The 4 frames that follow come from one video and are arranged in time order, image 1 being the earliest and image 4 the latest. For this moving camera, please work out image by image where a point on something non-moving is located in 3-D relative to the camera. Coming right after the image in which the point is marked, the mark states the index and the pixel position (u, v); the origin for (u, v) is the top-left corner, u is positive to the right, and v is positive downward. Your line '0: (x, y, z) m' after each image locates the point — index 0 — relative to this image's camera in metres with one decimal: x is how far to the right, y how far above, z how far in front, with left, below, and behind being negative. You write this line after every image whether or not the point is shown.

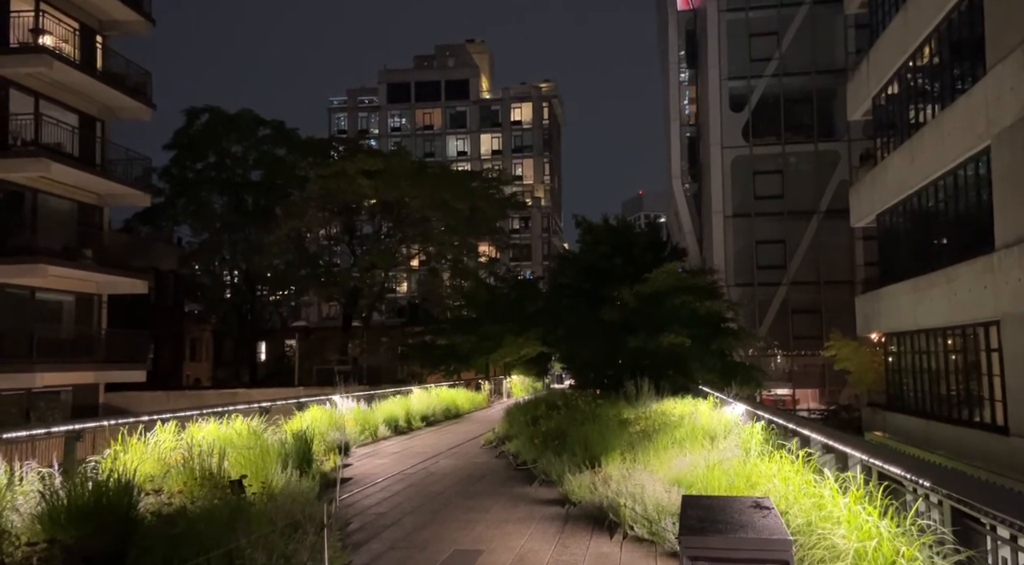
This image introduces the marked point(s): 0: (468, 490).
0: (-0.5, -2.2, +9.3) m
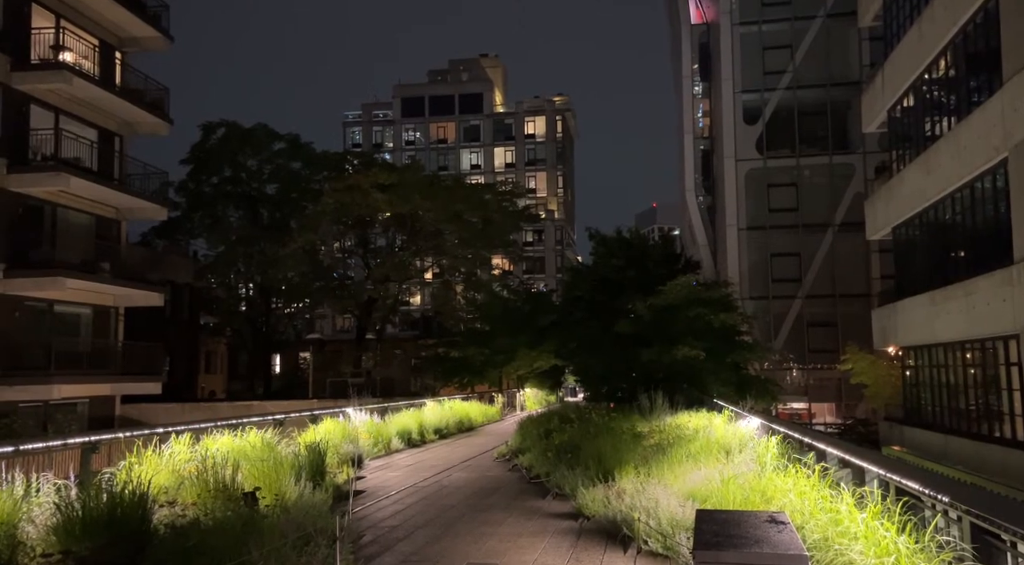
0: (-0.3, -2.3, +9.2) m
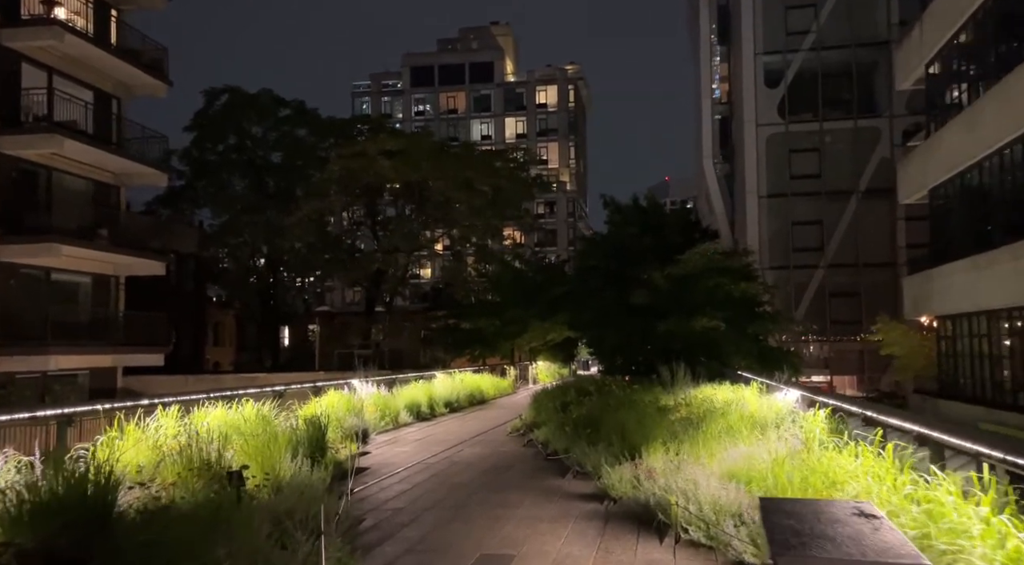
0: (-0.2, -1.9, +8.4) m
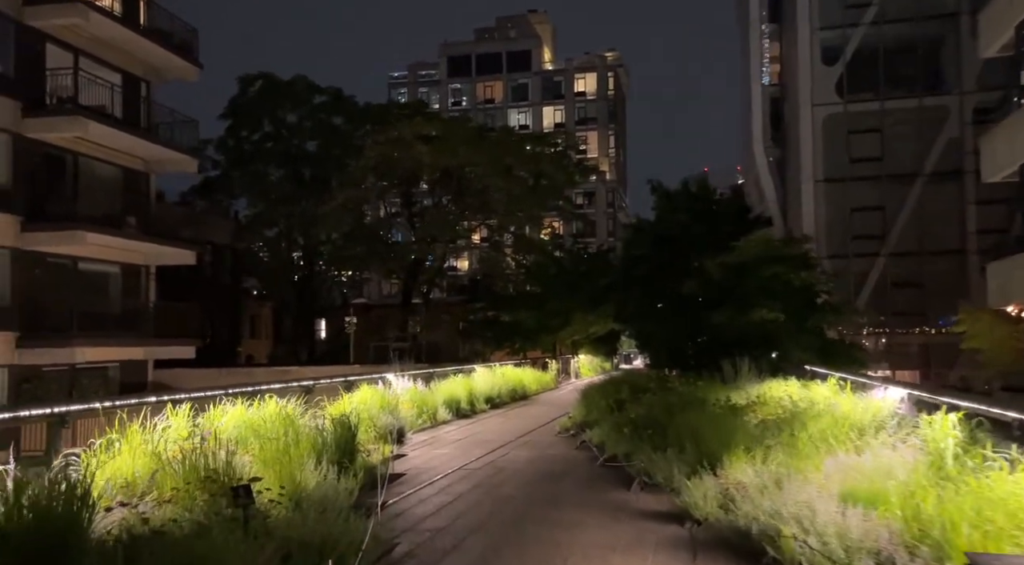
0: (+0.3, -1.8, +7.3) m
